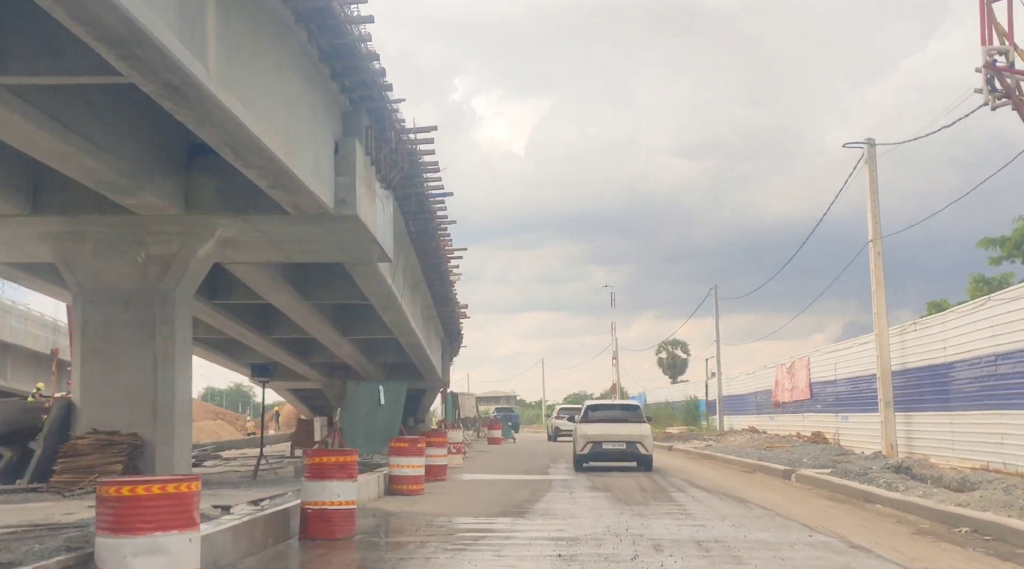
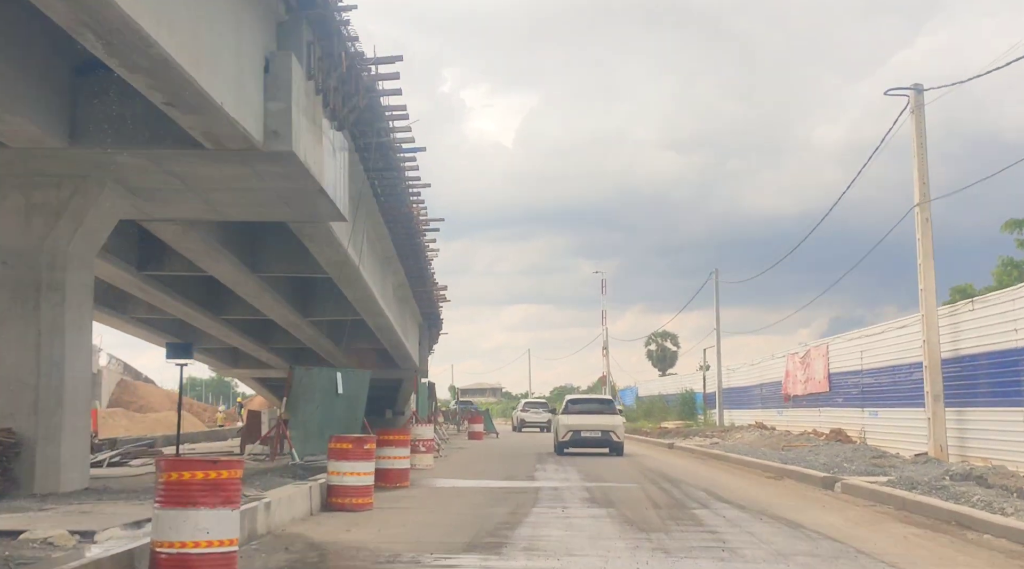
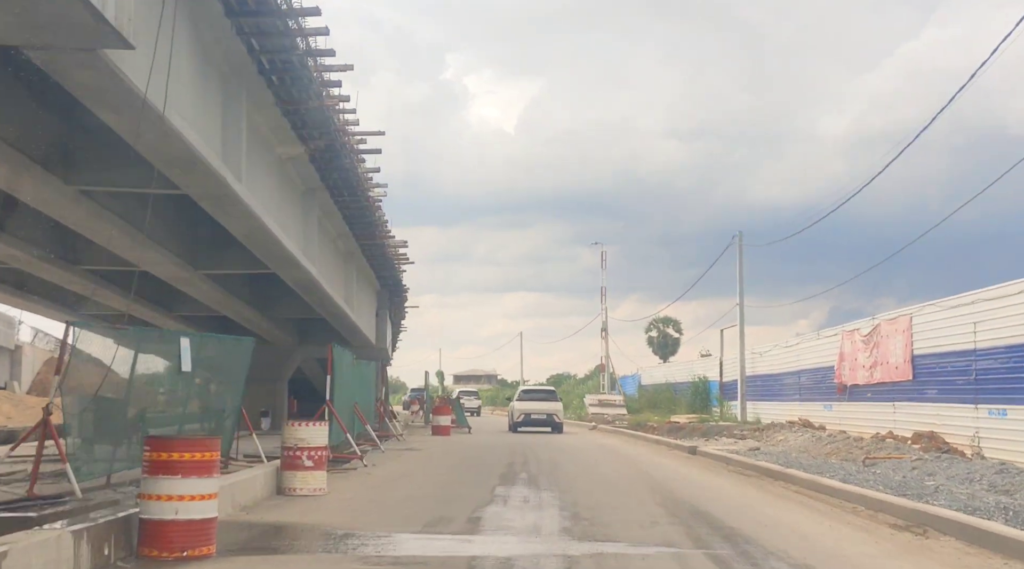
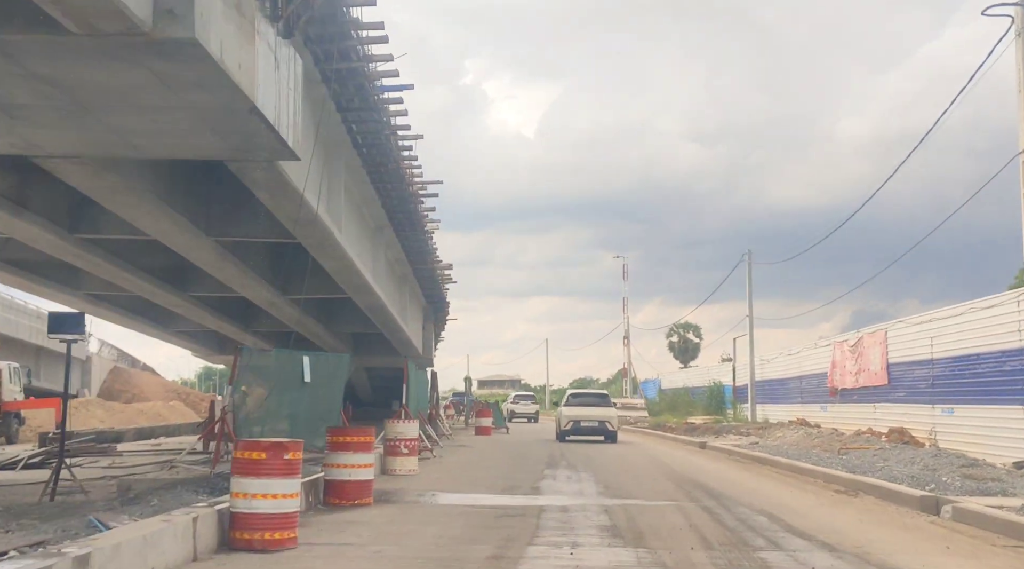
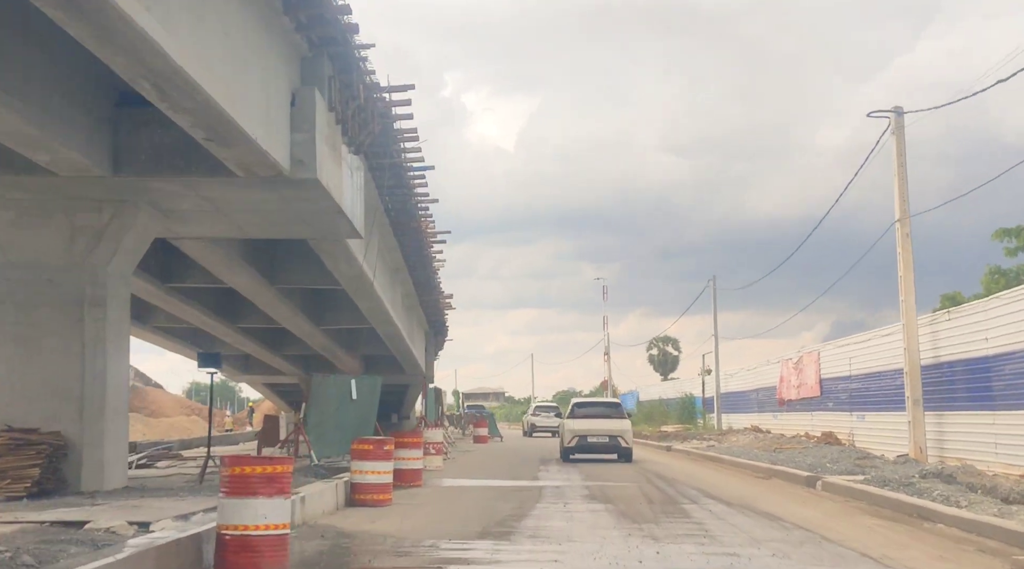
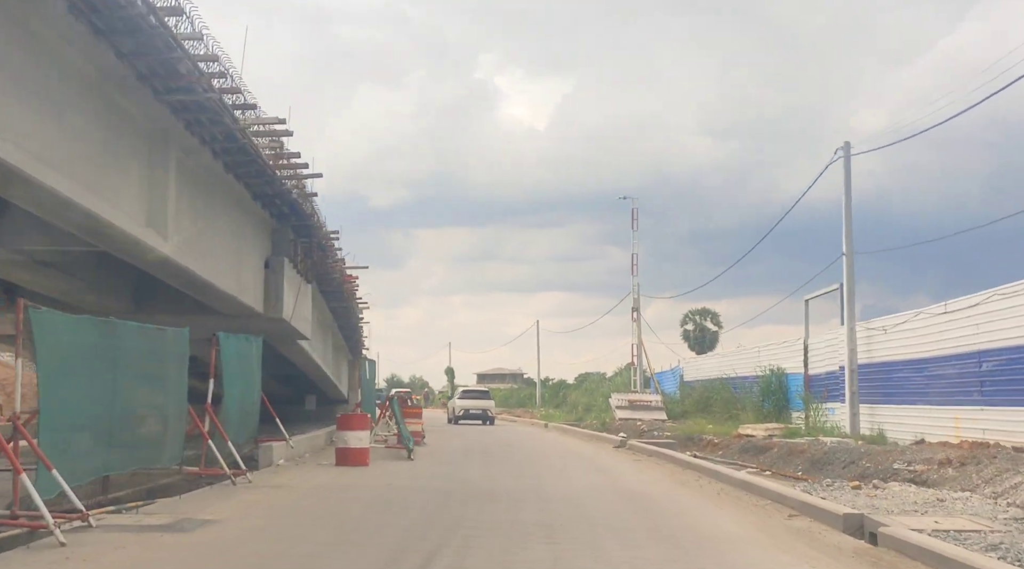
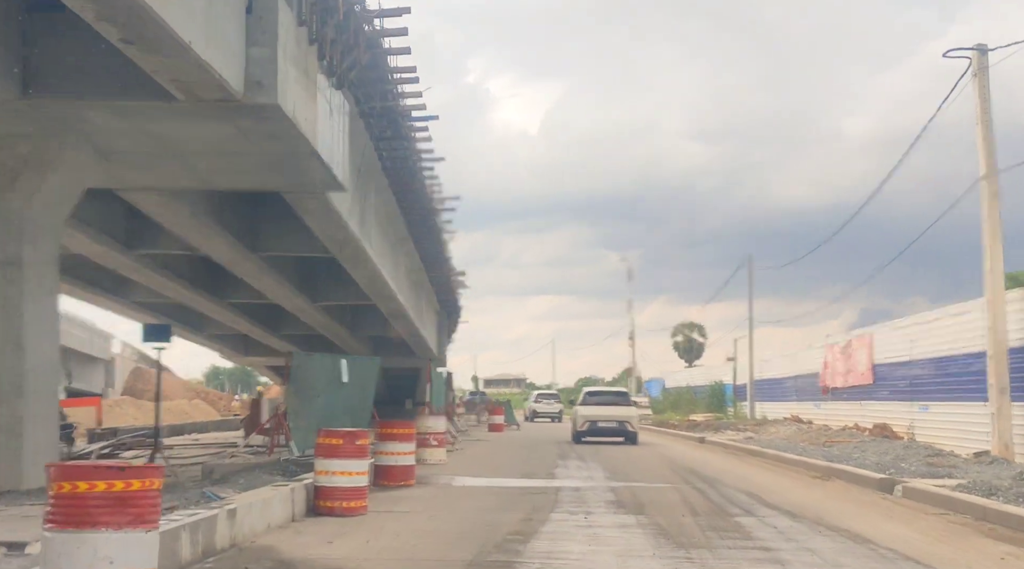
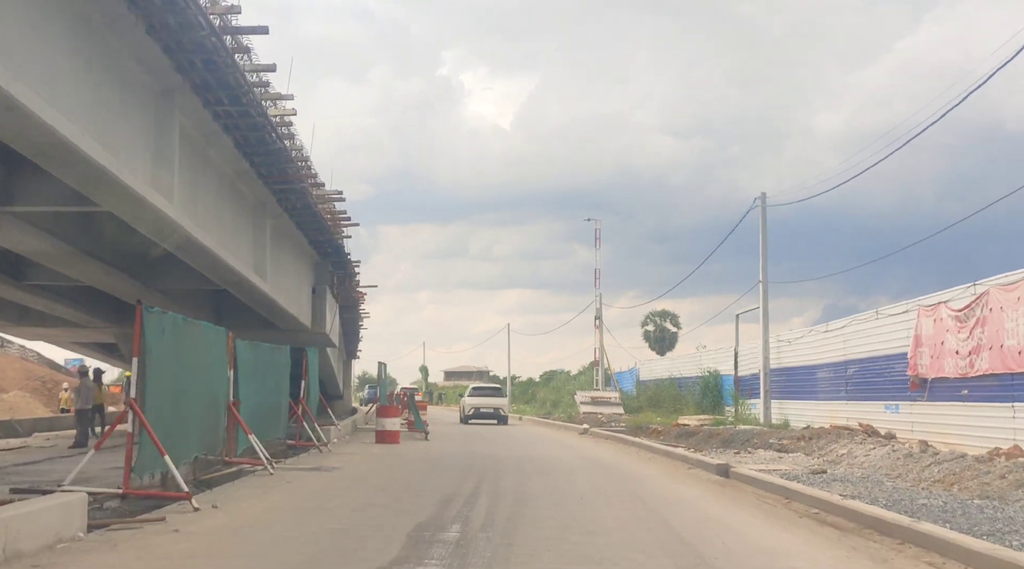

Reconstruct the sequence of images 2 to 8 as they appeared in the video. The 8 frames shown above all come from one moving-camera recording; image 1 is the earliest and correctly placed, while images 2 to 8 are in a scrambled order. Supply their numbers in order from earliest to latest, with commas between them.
5, 2, 7, 4, 3, 8, 6
